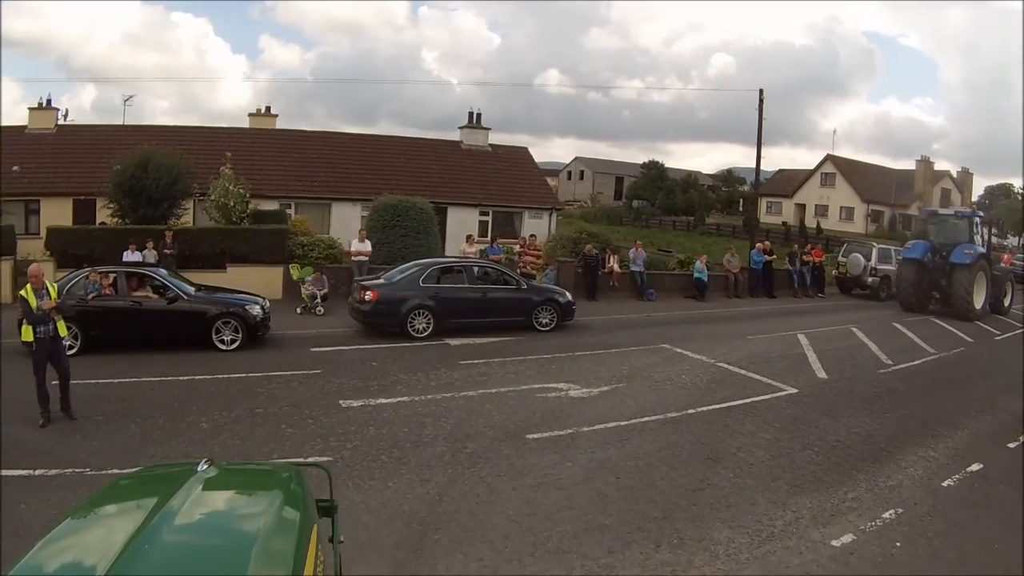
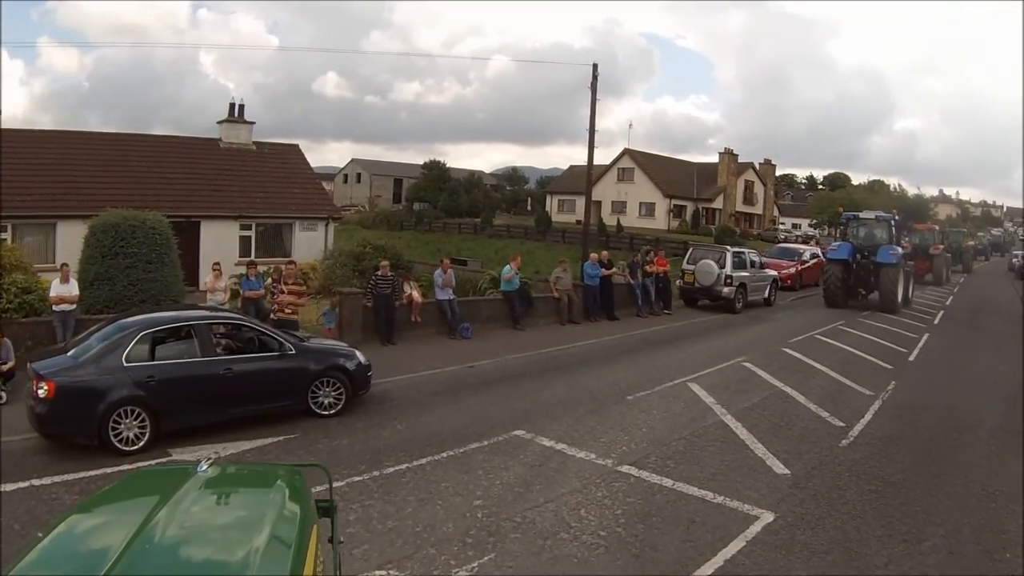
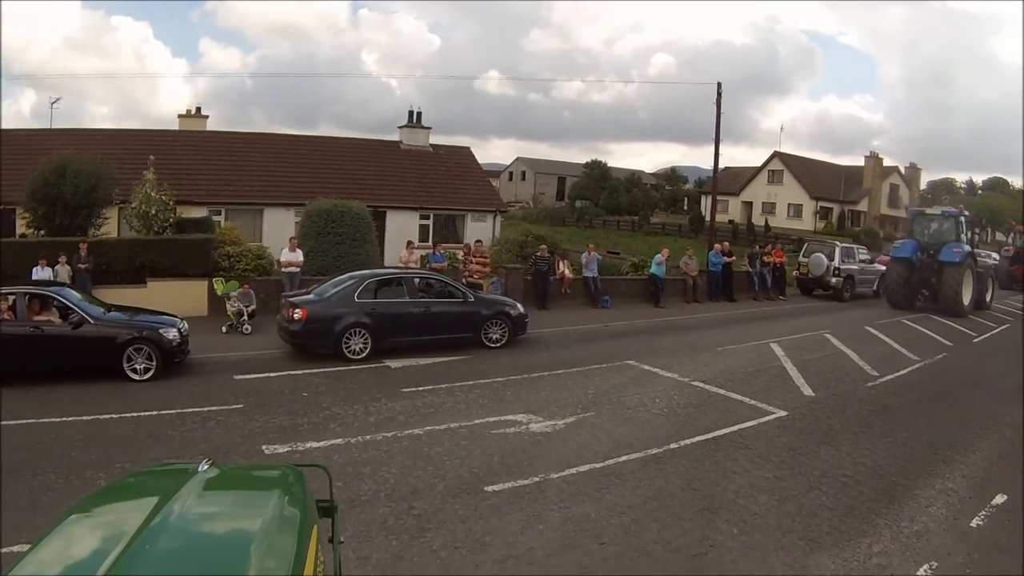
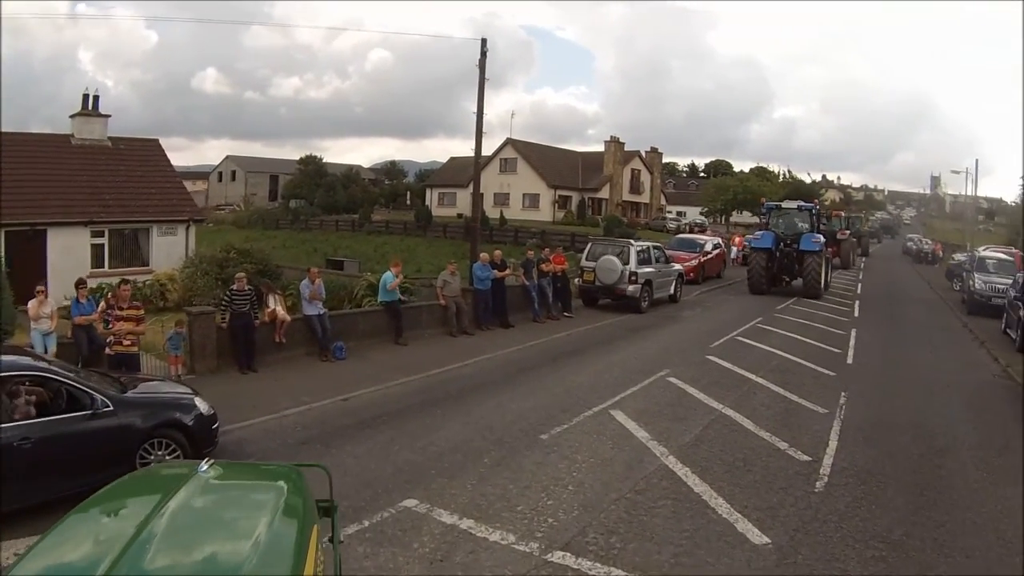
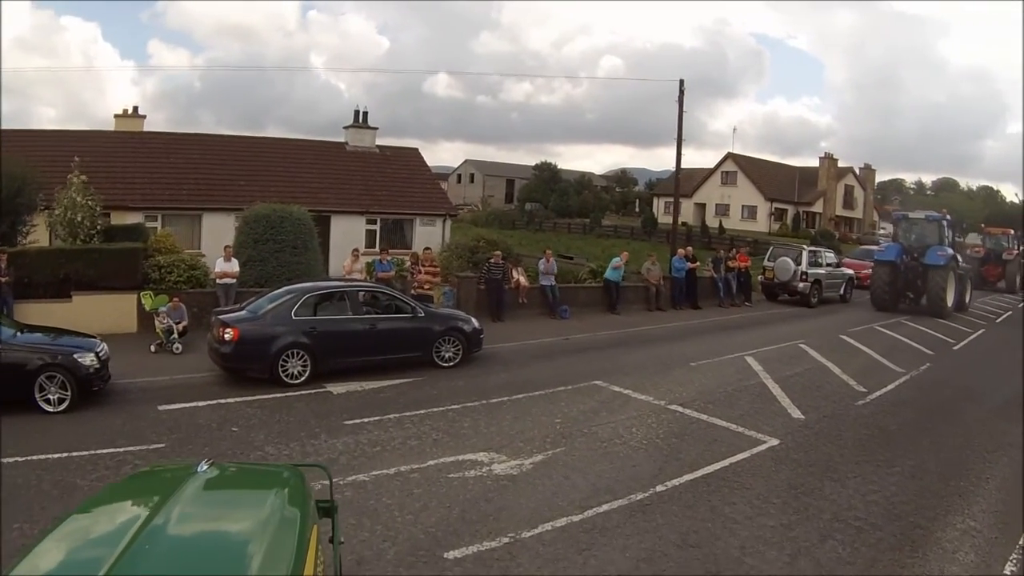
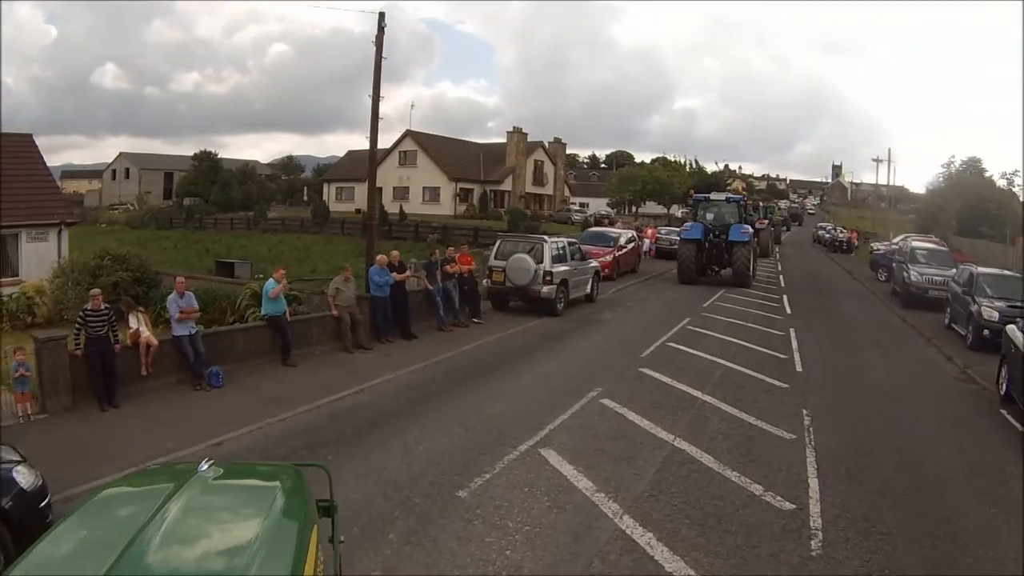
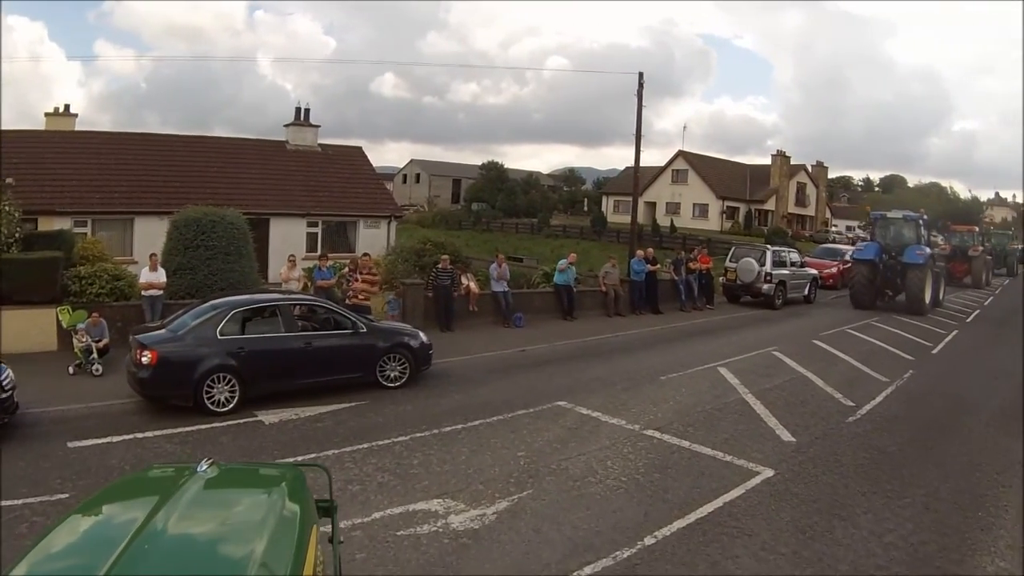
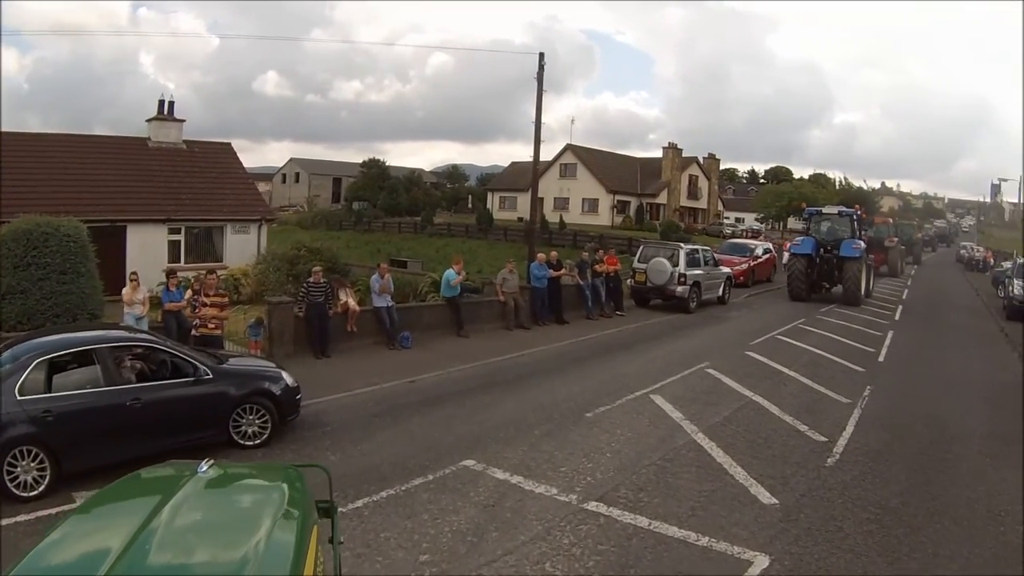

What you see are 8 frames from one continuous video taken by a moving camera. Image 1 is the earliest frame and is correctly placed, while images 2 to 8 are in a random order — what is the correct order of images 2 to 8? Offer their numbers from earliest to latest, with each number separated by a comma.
3, 5, 7, 2, 8, 4, 6
